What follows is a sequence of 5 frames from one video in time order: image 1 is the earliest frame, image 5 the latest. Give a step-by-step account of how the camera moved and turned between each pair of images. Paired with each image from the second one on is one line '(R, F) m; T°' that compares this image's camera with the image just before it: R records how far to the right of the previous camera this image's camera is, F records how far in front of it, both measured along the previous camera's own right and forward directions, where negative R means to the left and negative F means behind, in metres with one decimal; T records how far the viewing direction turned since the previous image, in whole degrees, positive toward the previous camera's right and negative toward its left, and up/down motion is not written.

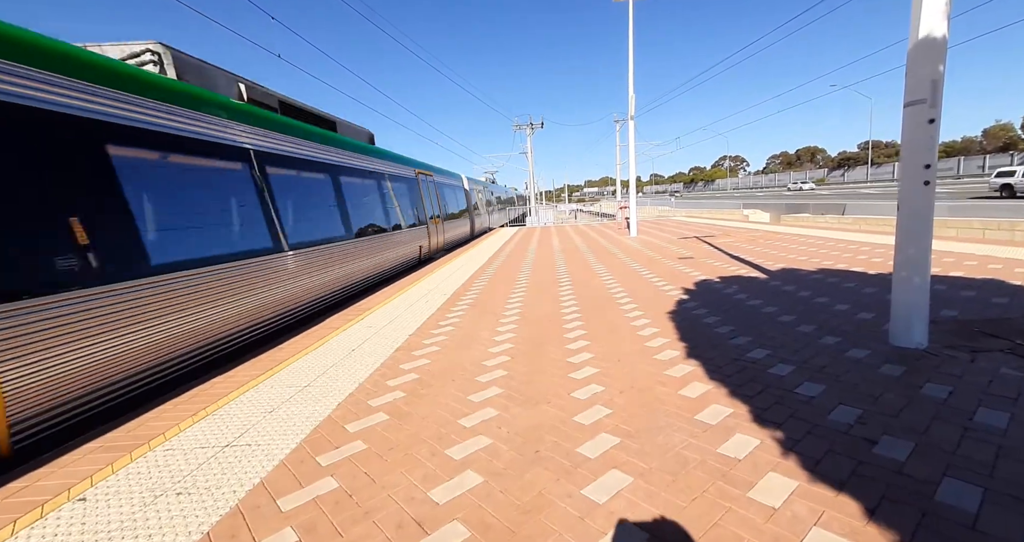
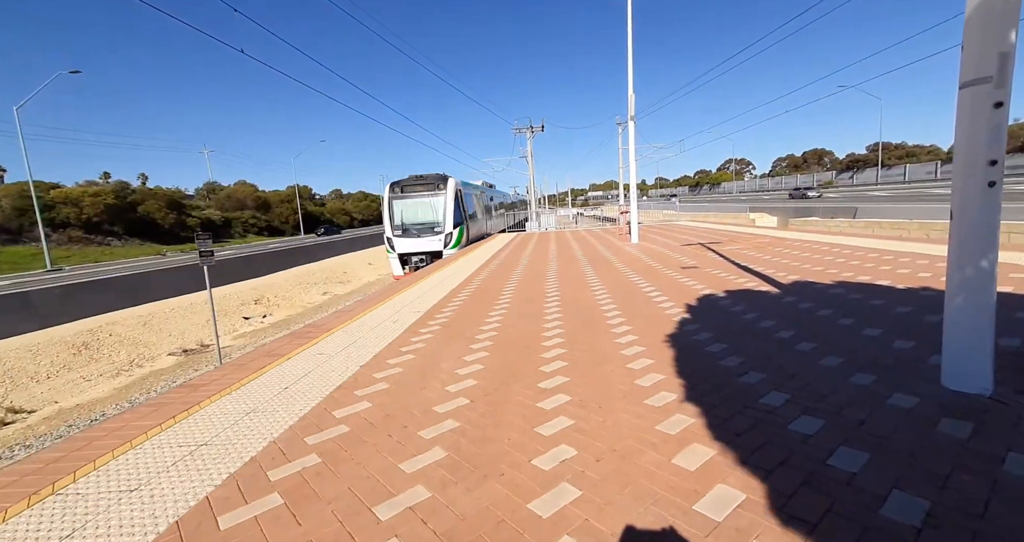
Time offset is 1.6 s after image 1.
(+0.4, +0.8) m; -1°
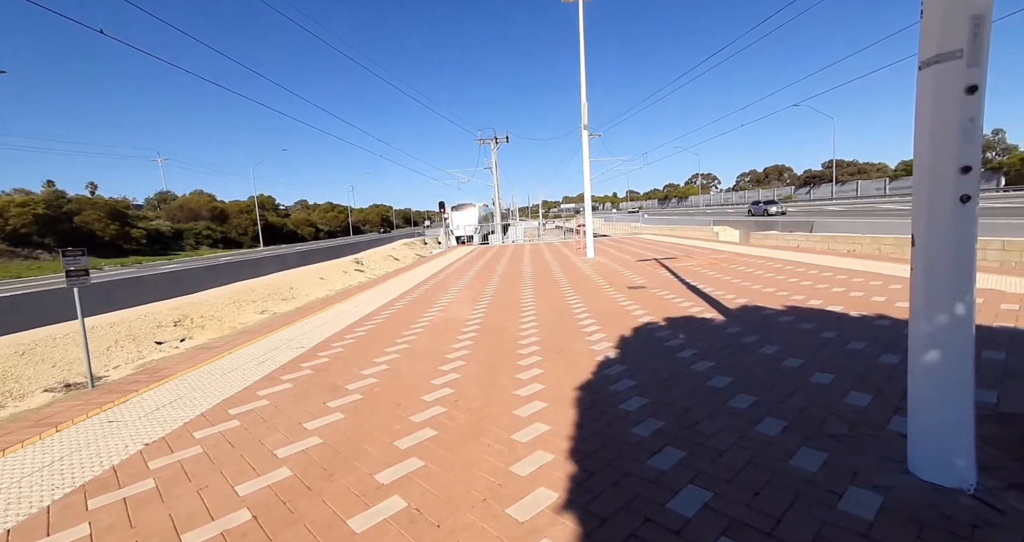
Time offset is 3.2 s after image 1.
(+1.0, +1.0) m; +4°
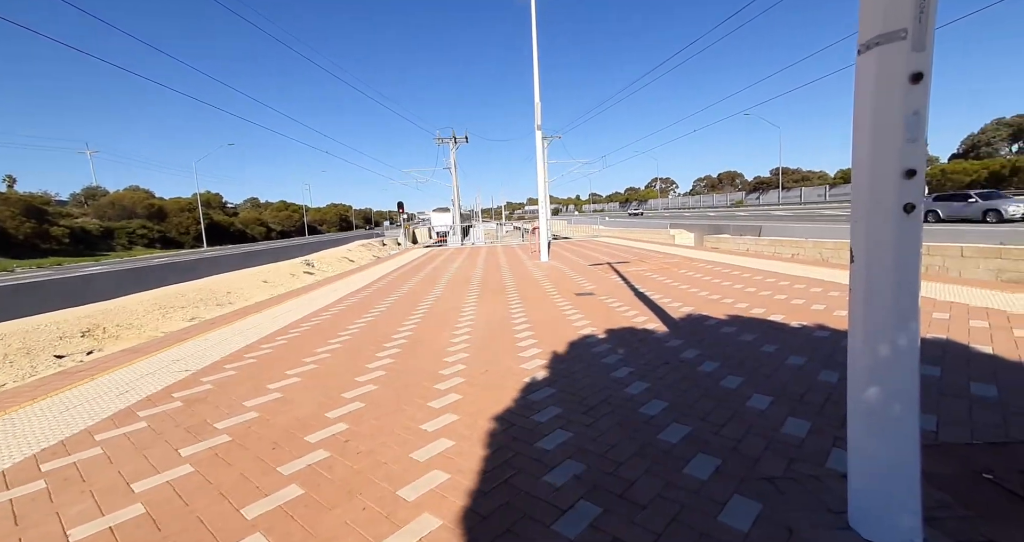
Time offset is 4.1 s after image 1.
(+0.5, +0.5) m; +5°
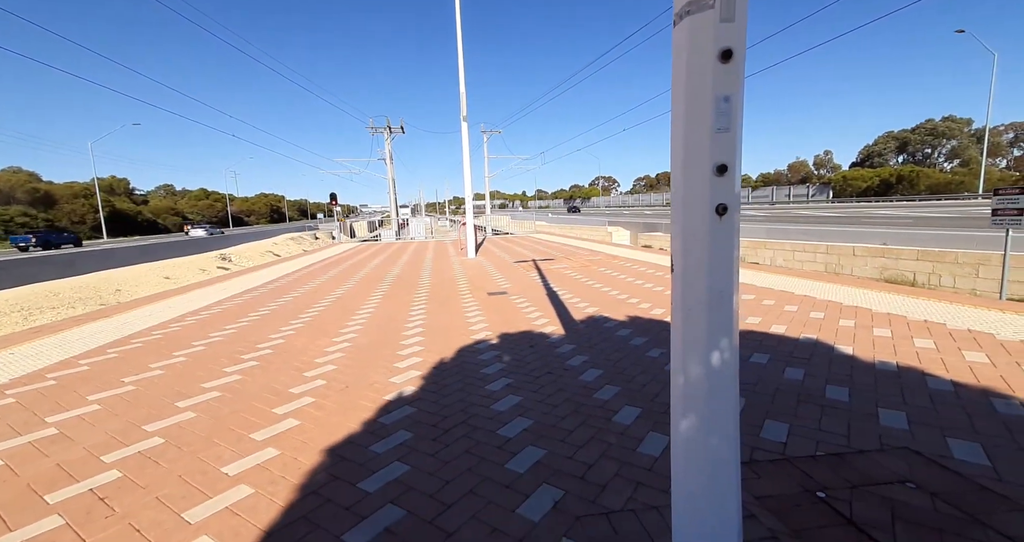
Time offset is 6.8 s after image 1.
(+0.8, +0.4) m; +7°
